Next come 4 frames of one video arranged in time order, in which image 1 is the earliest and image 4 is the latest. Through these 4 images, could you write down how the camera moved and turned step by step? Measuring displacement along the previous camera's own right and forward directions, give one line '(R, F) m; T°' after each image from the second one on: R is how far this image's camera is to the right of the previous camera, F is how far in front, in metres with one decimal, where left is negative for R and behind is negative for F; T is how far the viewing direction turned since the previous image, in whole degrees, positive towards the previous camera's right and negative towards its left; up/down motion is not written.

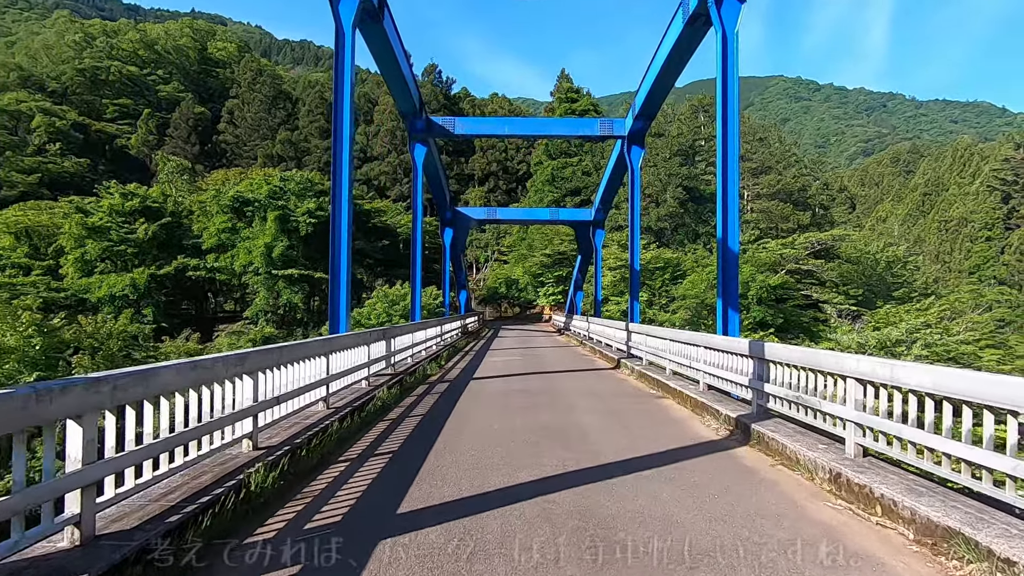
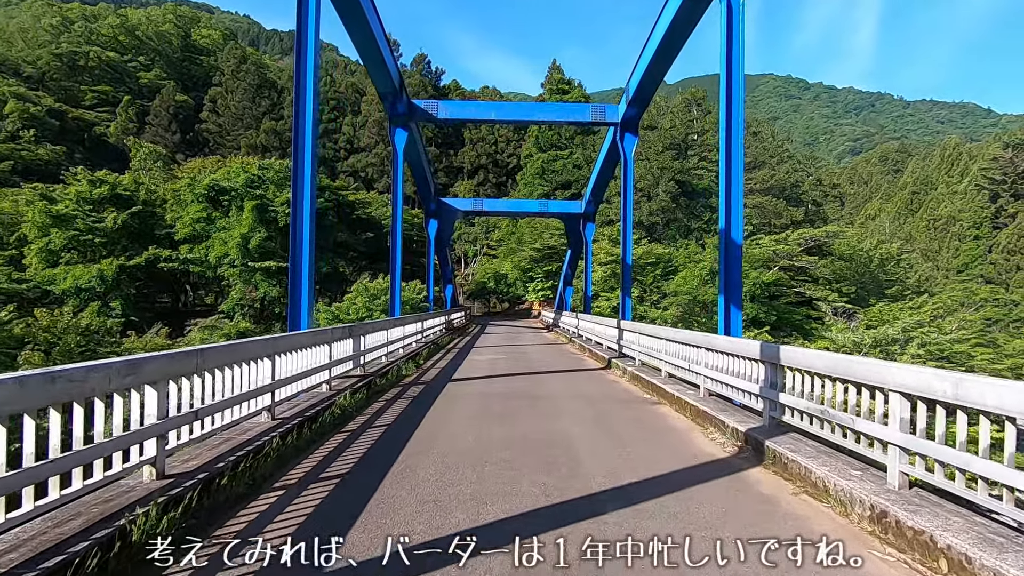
(+0.1, +0.8) m; +1°
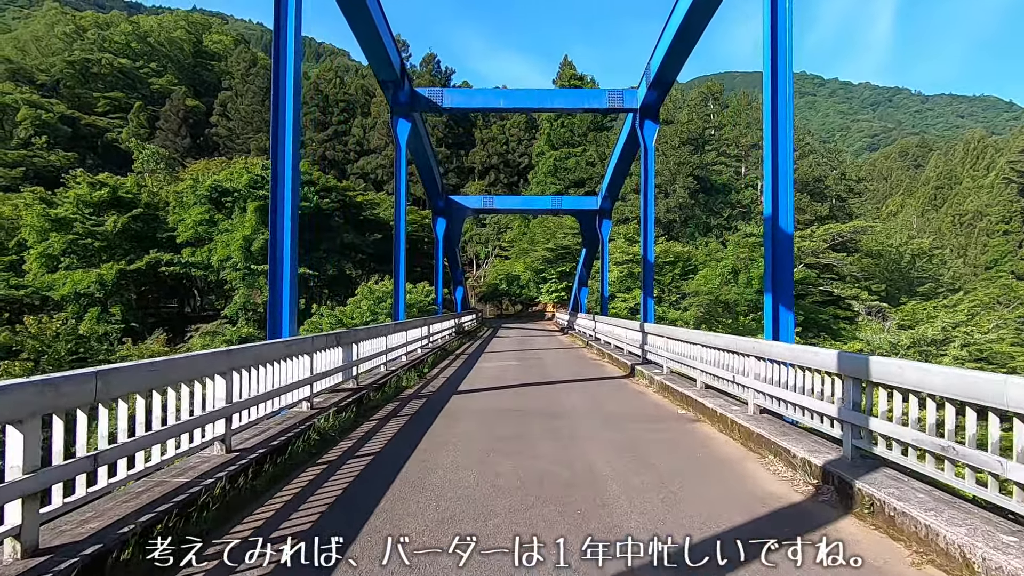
(0.0, +1.1) m; -1°
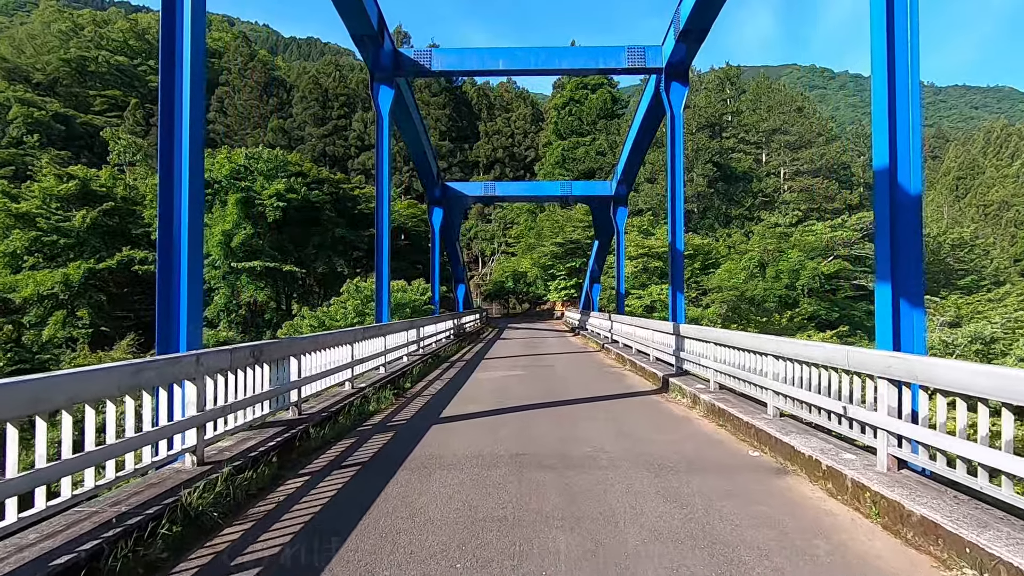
(+0.1, +2.1) m; -1°
